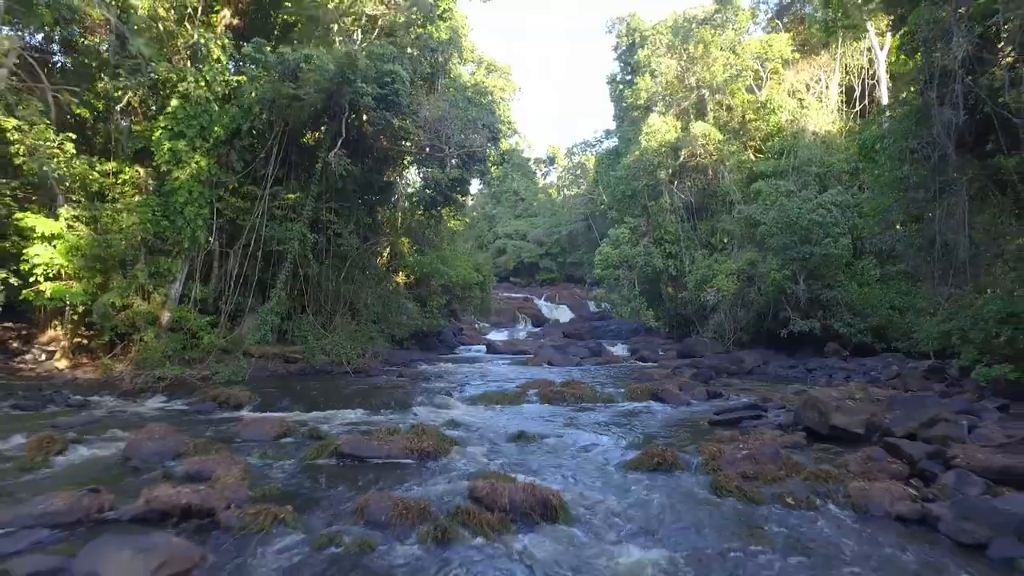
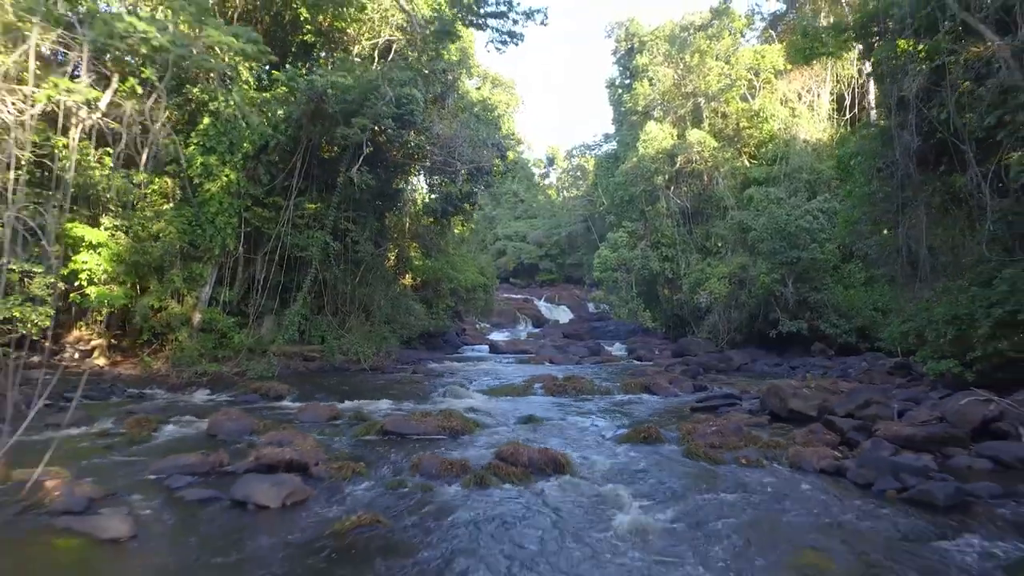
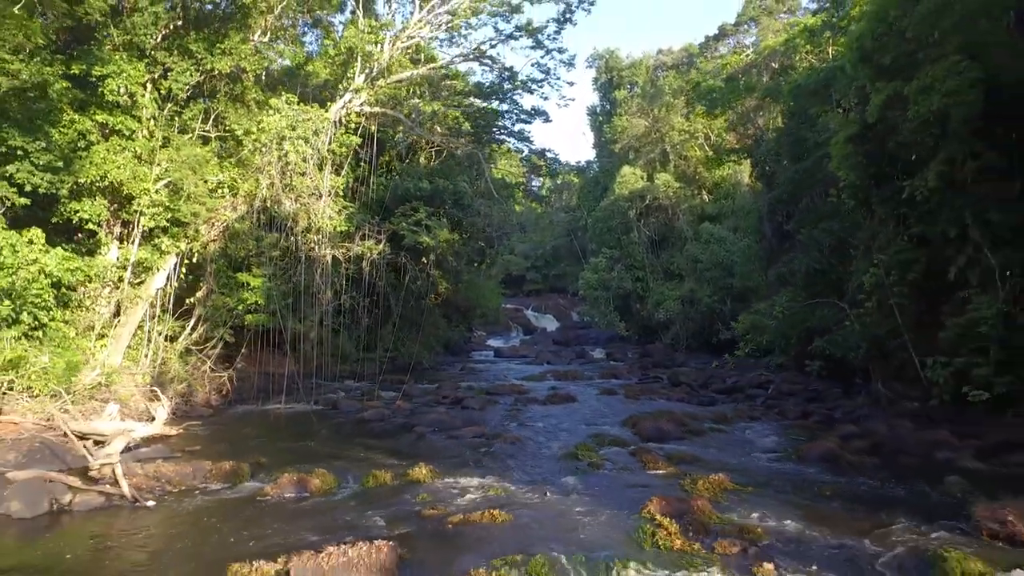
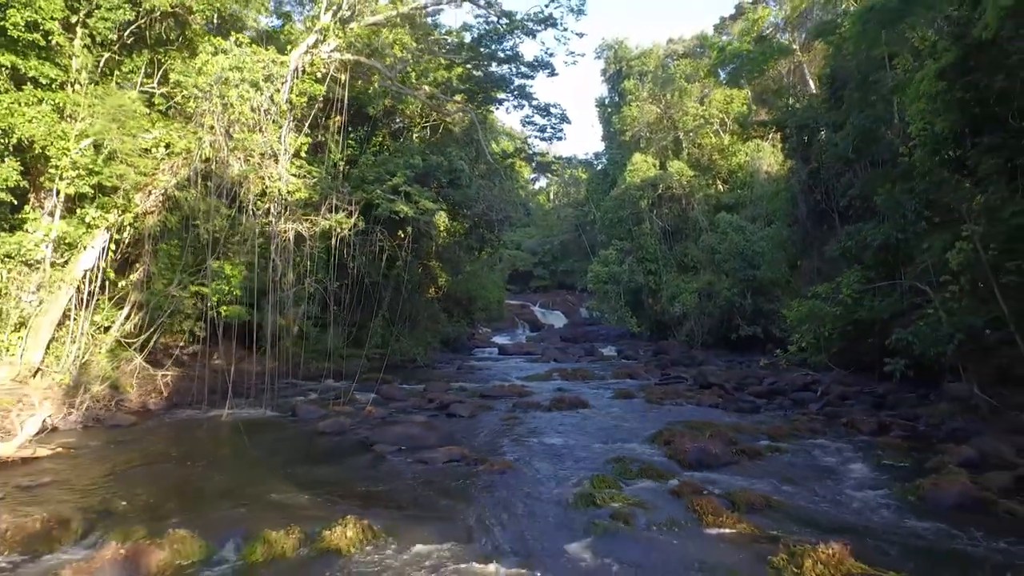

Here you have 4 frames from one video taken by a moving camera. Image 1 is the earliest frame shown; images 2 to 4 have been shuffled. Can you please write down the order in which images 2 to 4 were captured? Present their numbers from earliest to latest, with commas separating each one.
2, 4, 3
